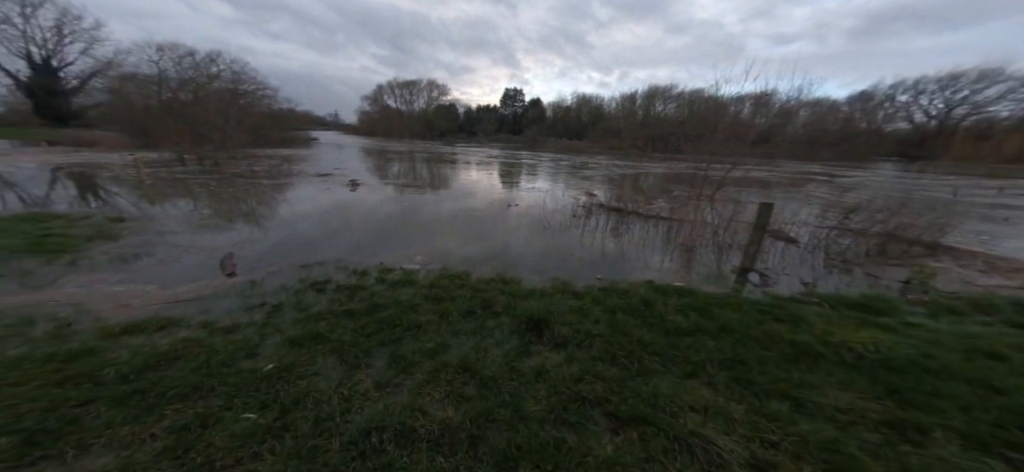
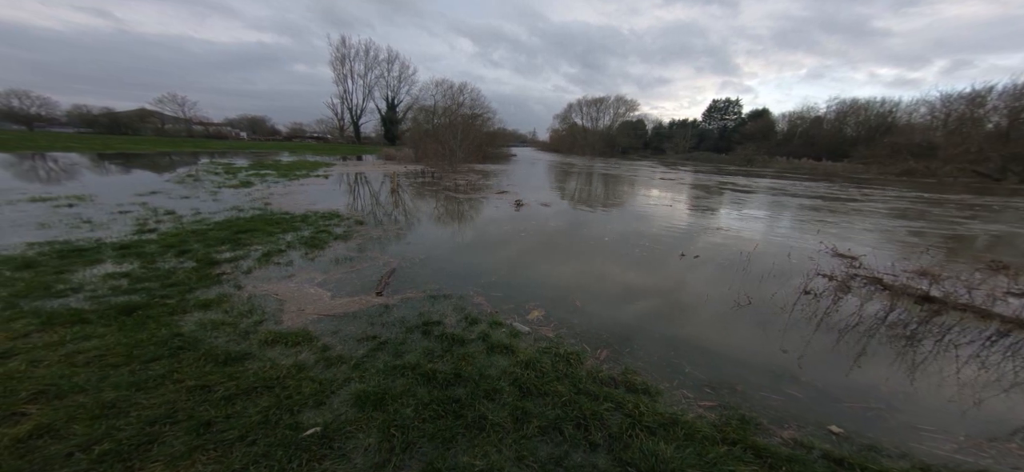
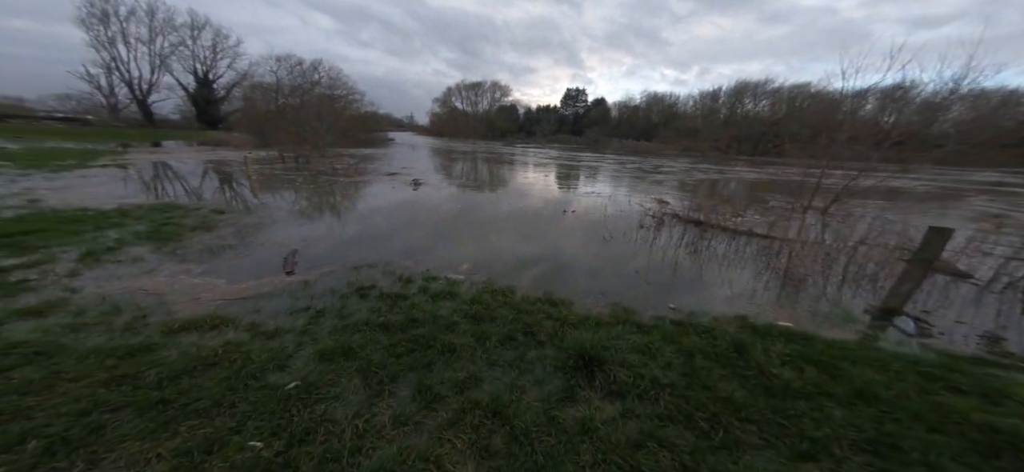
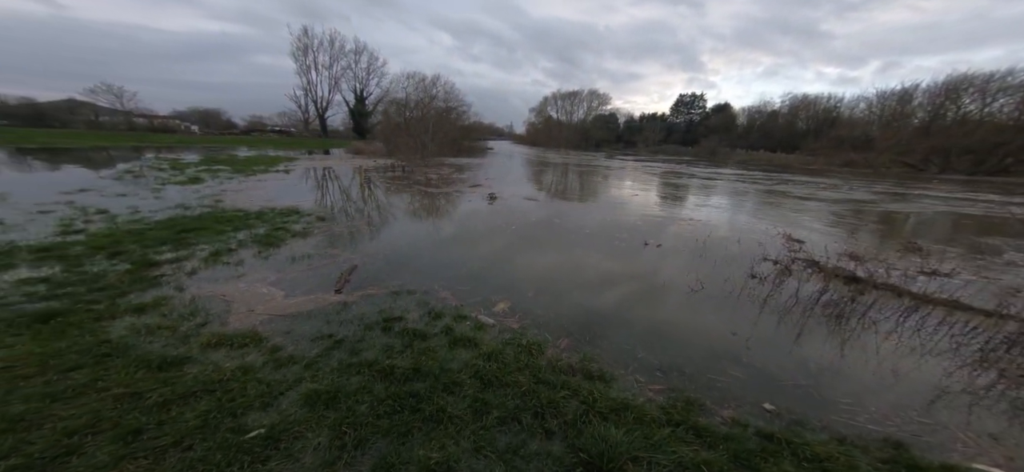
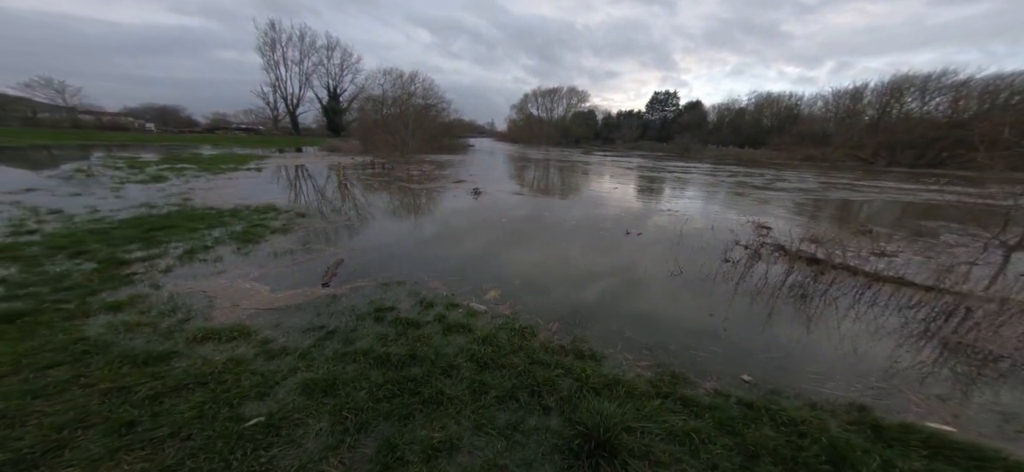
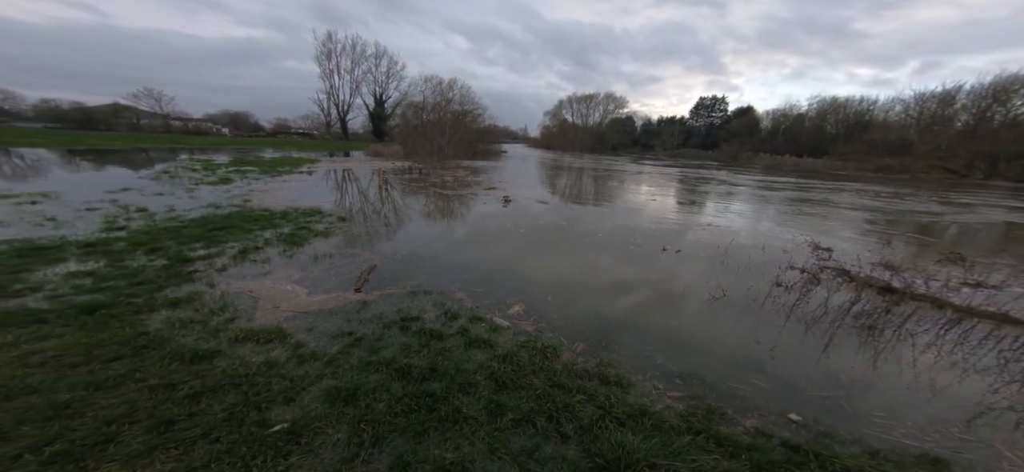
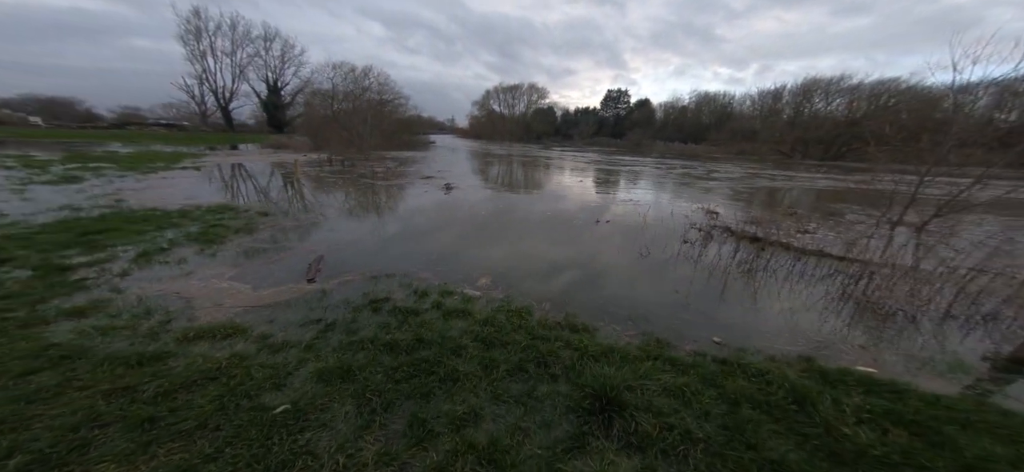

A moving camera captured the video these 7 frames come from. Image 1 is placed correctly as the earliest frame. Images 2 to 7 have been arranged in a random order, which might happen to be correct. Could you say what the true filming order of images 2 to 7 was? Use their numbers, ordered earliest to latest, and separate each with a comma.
3, 7, 5, 4, 6, 2
